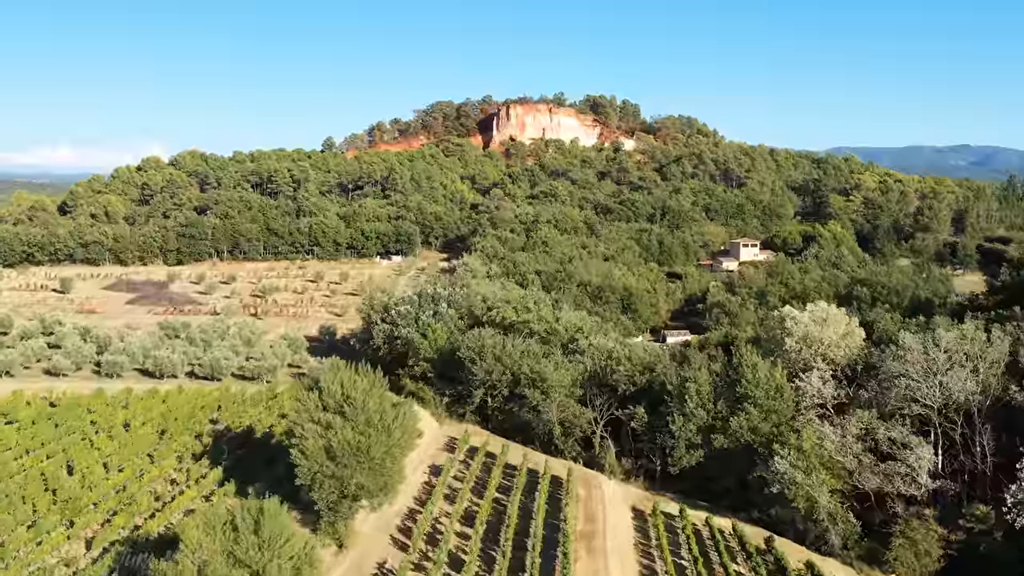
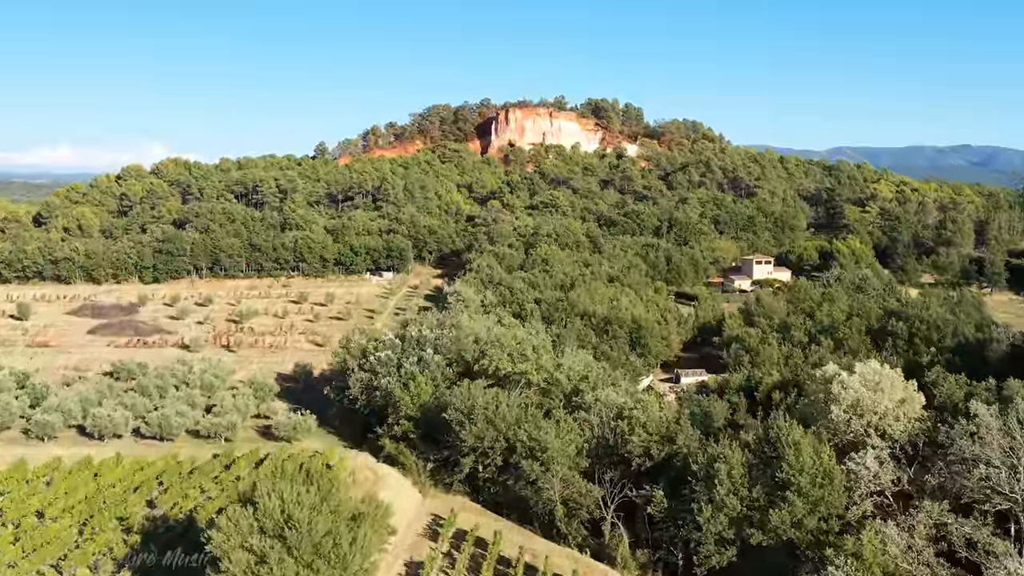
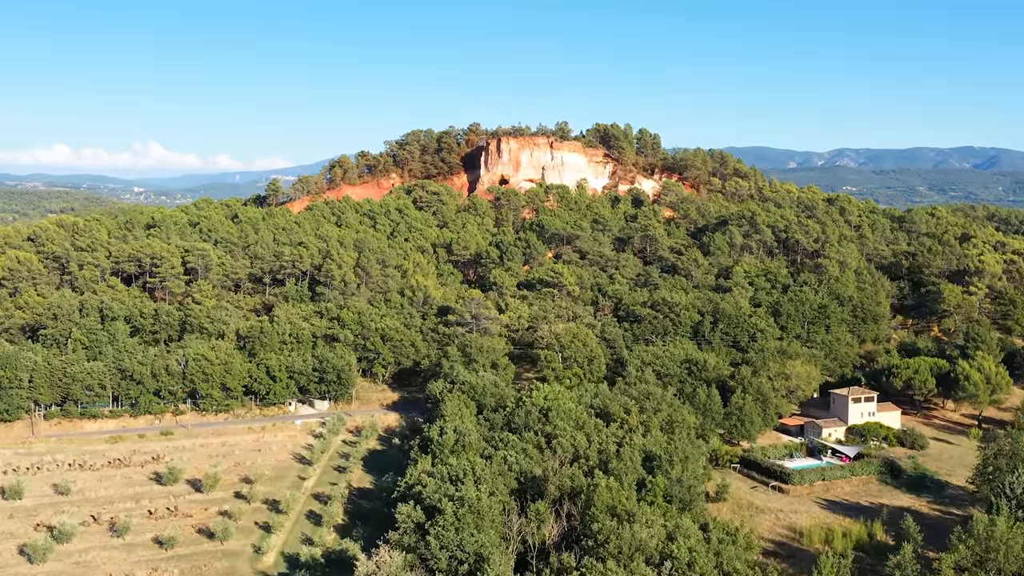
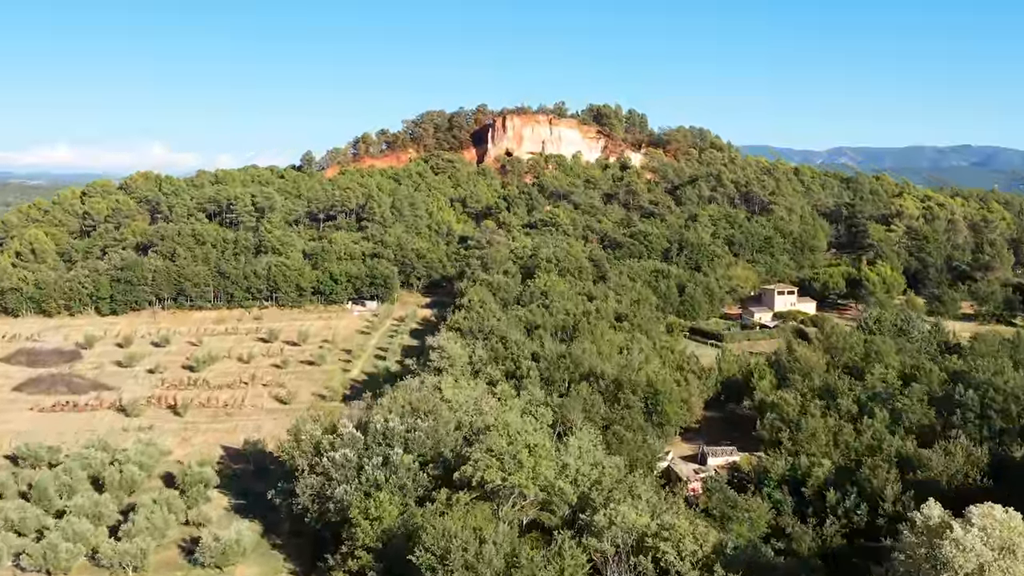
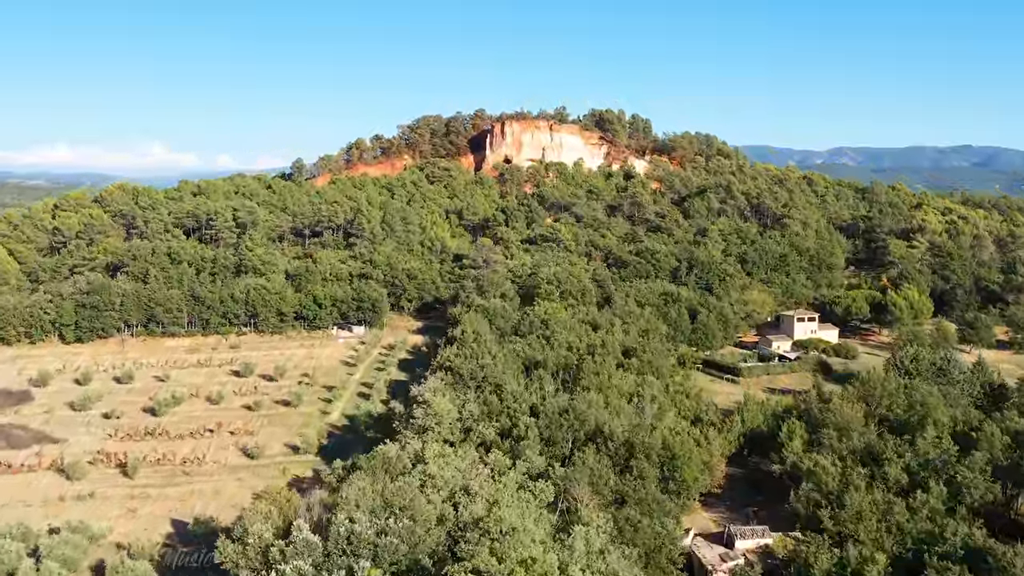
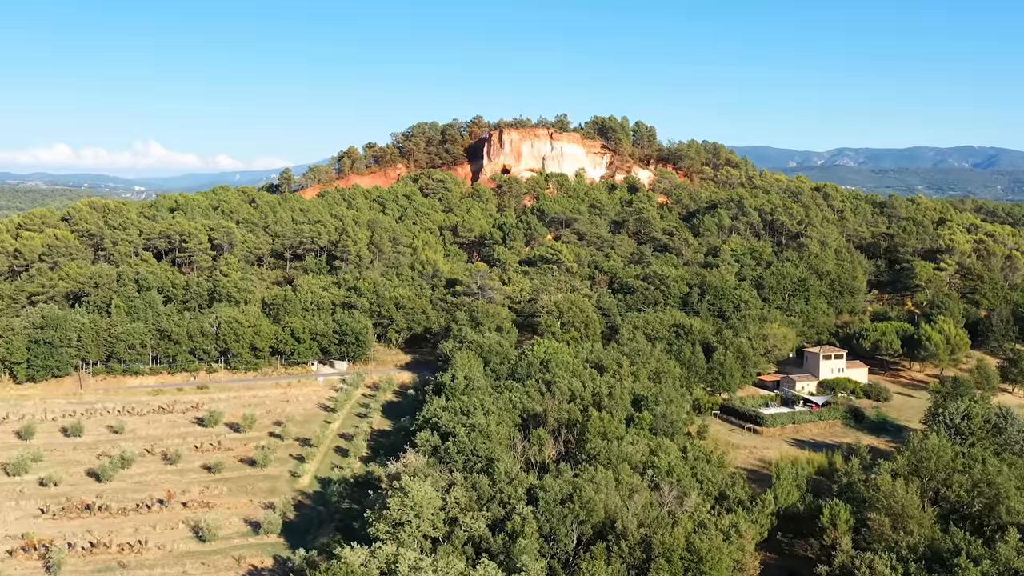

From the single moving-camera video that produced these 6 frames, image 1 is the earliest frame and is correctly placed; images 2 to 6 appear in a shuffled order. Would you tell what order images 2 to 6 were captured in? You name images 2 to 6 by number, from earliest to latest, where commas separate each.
2, 4, 5, 6, 3
